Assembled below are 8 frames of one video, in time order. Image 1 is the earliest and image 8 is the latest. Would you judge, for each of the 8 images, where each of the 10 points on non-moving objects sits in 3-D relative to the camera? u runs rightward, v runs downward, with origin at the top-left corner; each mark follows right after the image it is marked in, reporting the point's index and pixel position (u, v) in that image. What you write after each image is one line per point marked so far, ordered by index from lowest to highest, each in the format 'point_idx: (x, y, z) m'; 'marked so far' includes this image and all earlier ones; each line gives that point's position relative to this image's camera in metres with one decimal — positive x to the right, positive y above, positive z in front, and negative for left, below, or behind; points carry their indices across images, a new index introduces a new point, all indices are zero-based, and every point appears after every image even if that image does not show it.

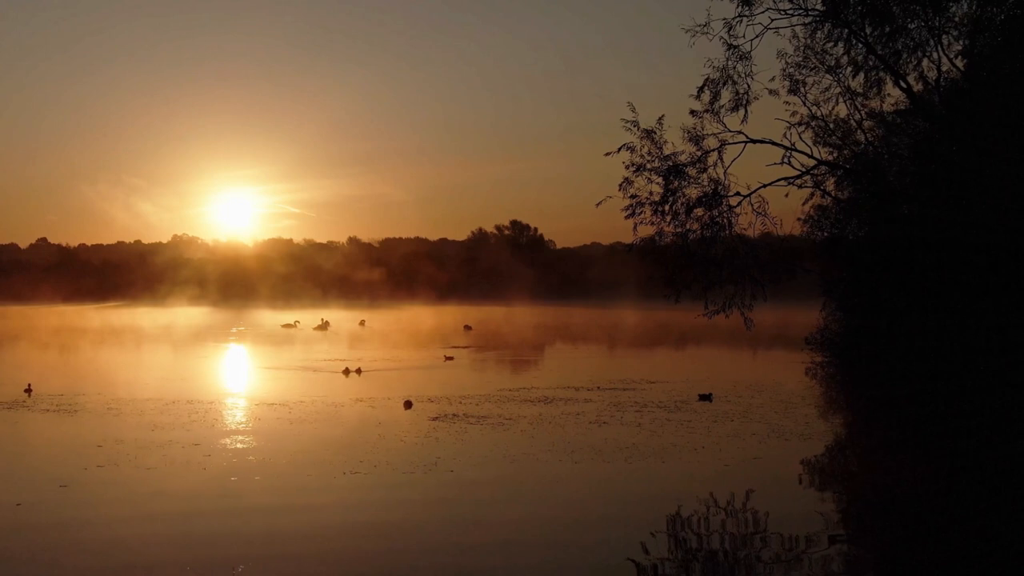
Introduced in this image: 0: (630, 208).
0: (+1.5, +1.0, +12.6) m
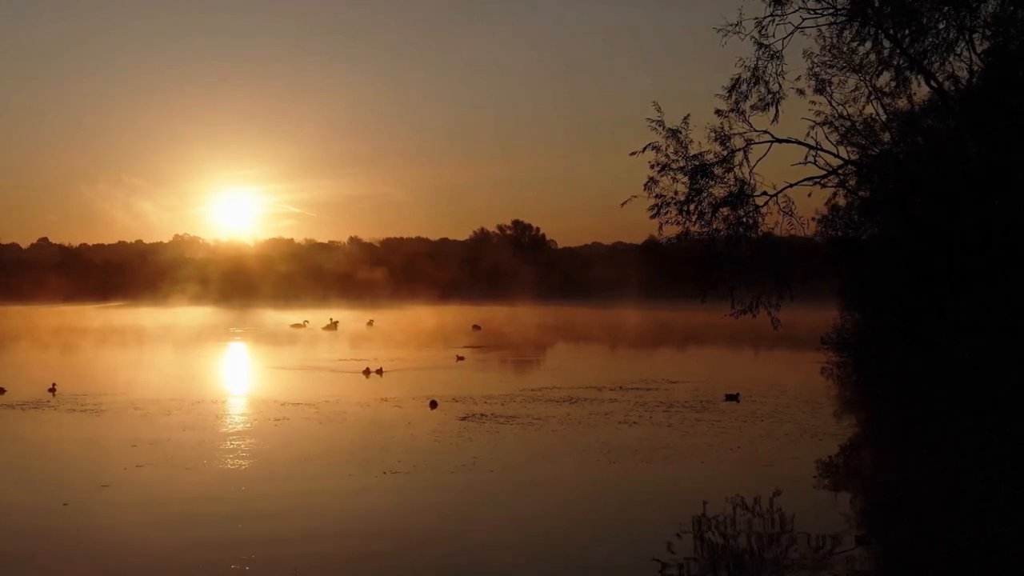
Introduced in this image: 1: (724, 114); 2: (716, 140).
0: (+1.9, +1.1, +12.6) m
1: (+2.7, +2.2, +12.4) m
2: (+2.6, +1.9, +12.3) m
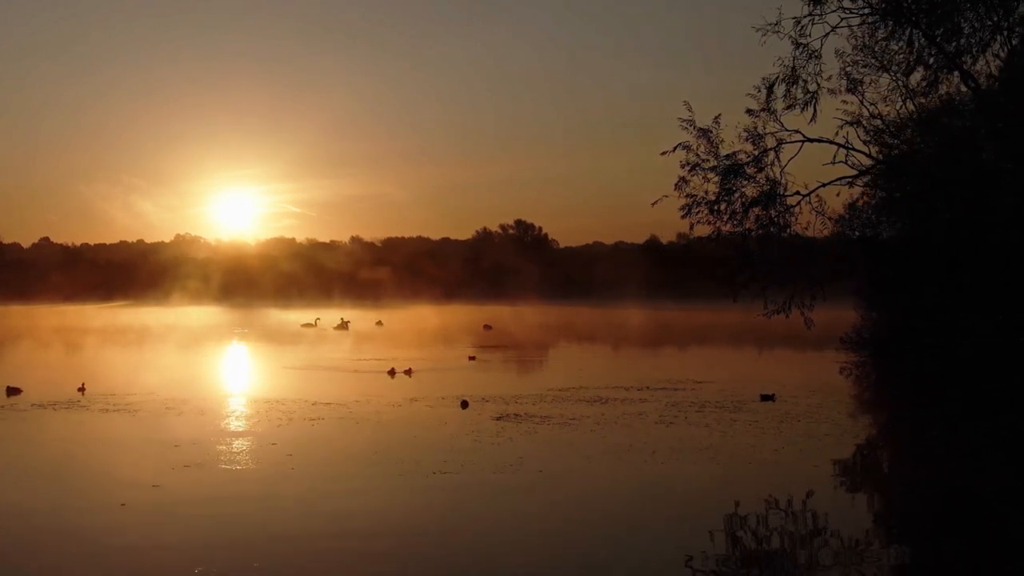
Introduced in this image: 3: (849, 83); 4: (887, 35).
0: (+2.3, +1.1, +12.6) m
1: (+3.1, +2.2, +12.4) m
2: (+3.0, +1.9, +12.3) m
3: (+4.3, +2.6, +12.3) m
4: (+4.8, +3.2, +12.4) m
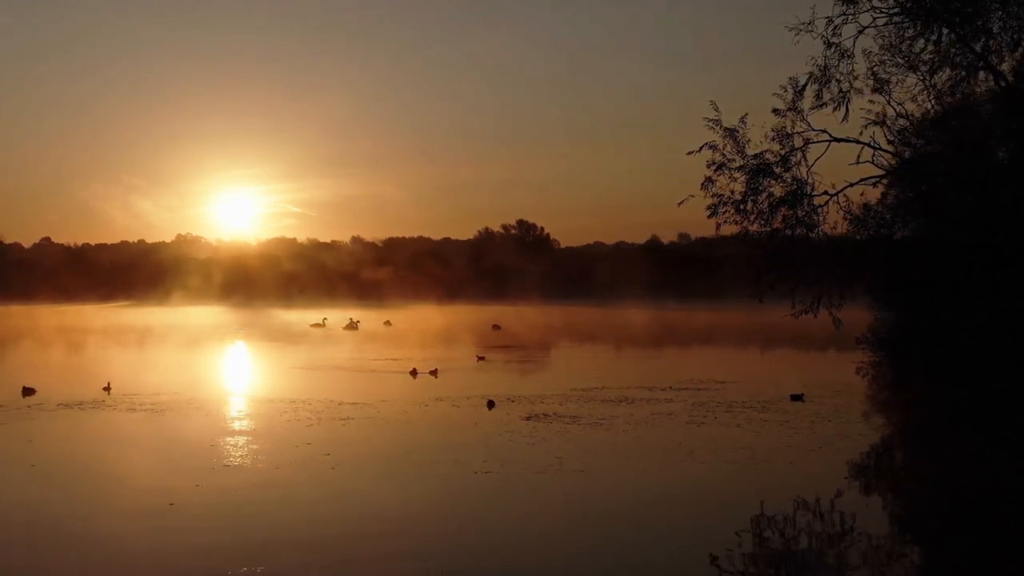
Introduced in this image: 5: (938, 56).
0: (+2.6, +1.1, +12.5) m
1: (+3.5, +2.2, +12.4) m
2: (+3.4, +1.9, +12.3) m
3: (+4.7, +2.6, +12.3) m
4: (+5.2, +3.2, +12.3) m
5: (+5.7, +3.1, +12.9) m
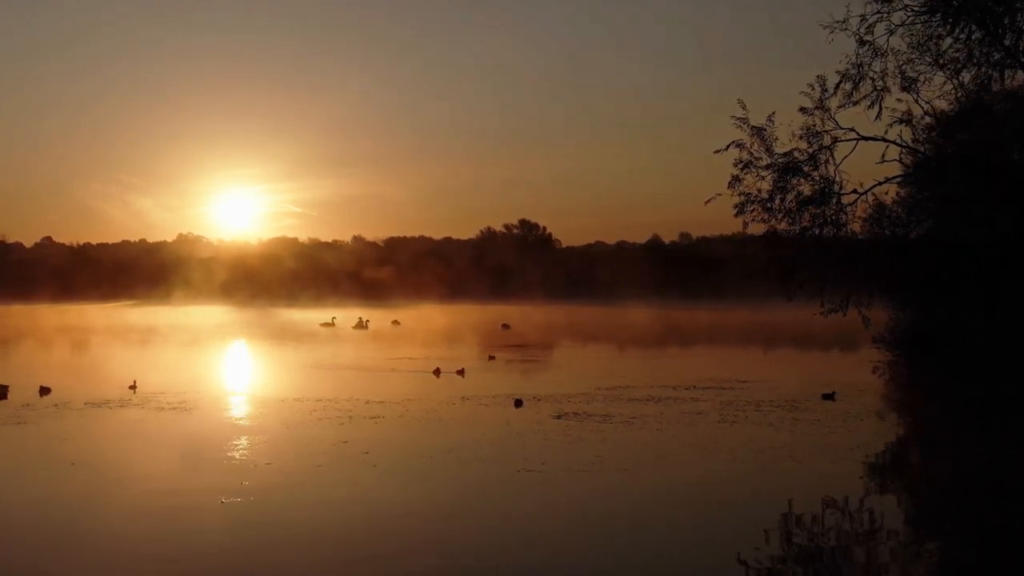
0: (+3.0, +1.1, +12.5) m
1: (+3.8, +2.3, +12.4) m
2: (+3.7, +1.9, +12.2) m
3: (+5.0, +2.6, +12.3) m
4: (+5.5, +3.3, +12.3) m
5: (+6.0, +3.1, +12.9) m
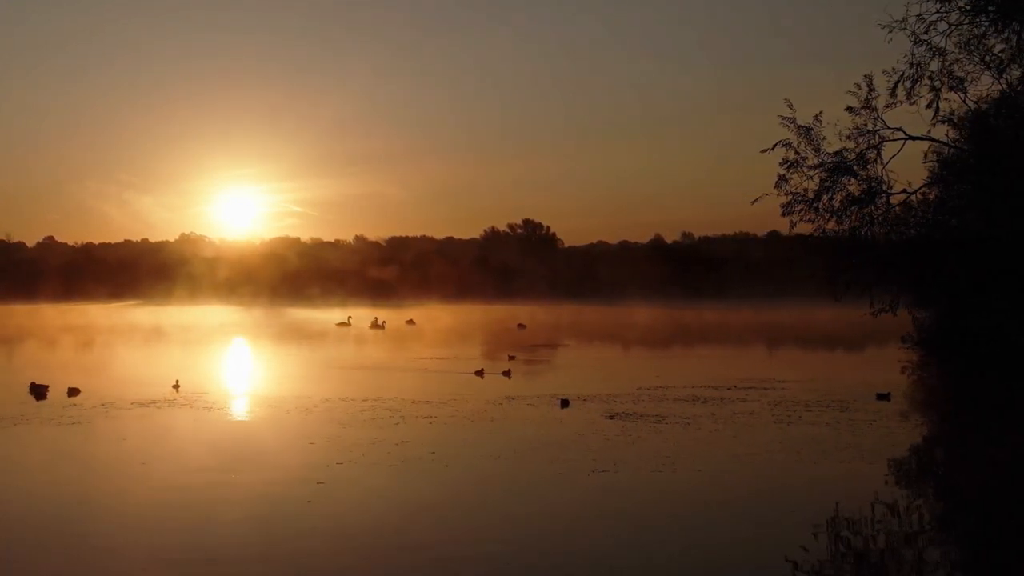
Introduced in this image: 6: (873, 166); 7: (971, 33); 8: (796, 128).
0: (+3.6, +1.1, +12.5) m
1: (+4.4, +2.3, +12.3) m
2: (+4.3, +1.9, +12.2) m
3: (+5.6, +2.6, +12.3) m
4: (+6.1, +3.3, +12.3) m
5: (+6.6, +3.1, +12.9) m
6: (+4.6, +1.6, +12.3) m
7: (+6.0, +3.3, +12.5) m
8: (+3.7, +2.1, +12.4) m
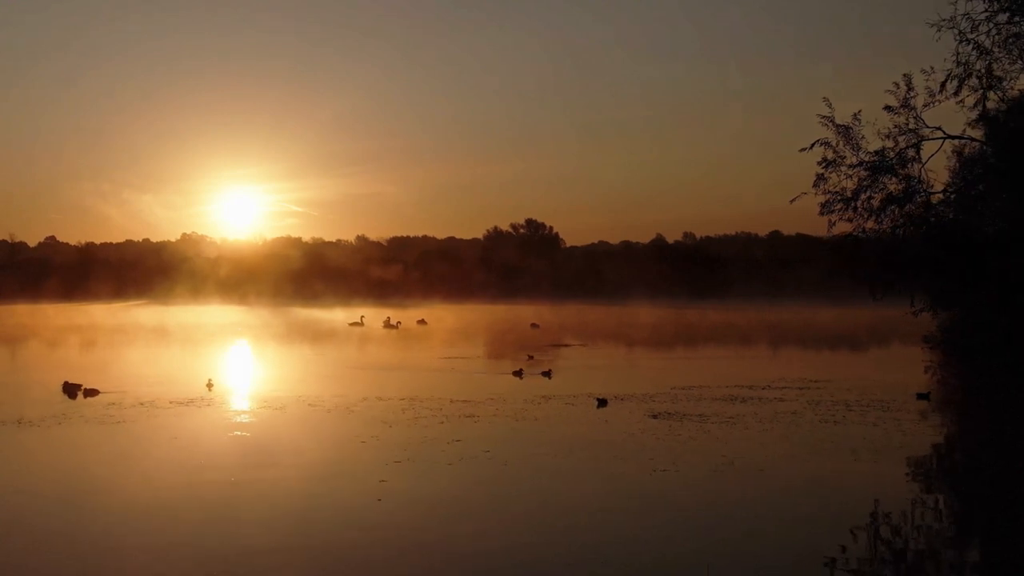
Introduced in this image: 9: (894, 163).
0: (+4.0, +1.1, +12.5) m
1: (+4.9, +2.3, +12.3) m
2: (+4.8, +1.9, +12.2) m
3: (+6.1, +2.6, +12.2) m
4: (+6.6, +3.3, +12.3) m
5: (+7.1, +3.2, +12.8) m
6: (+5.1, +1.6, +12.3) m
7: (+6.4, +3.3, +12.5) m
8: (+4.2, +2.1, +12.4) m
9: (+4.8, +1.6, +12.2) m
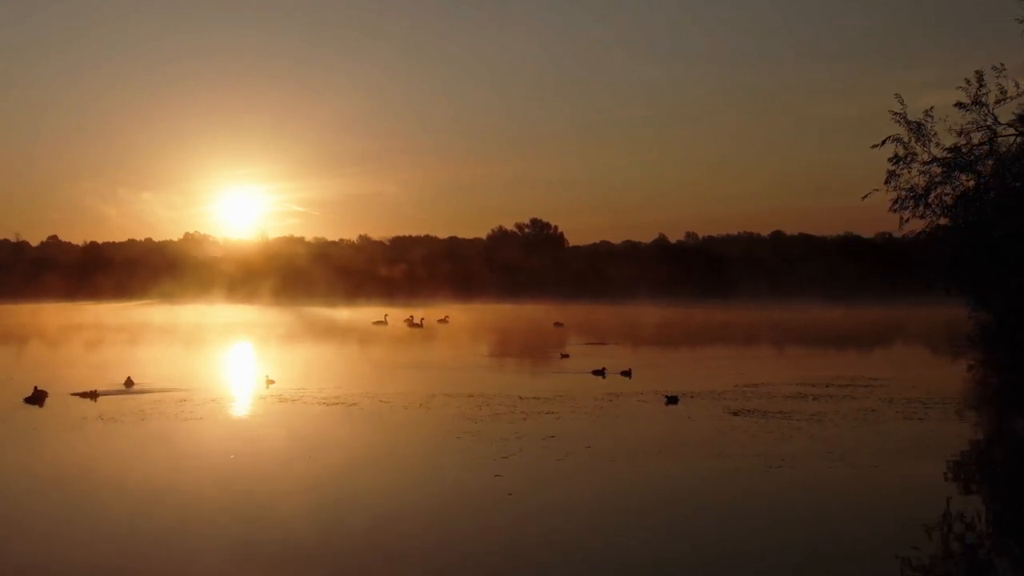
0: (+5.0, +1.1, +12.4) m
1: (+5.8, +2.3, +12.3) m
2: (+5.7, +1.9, +12.1) m
3: (+7.0, +2.7, +12.2) m
4: (+7.5, +3.3, +12.2) m
5: (+8.0, +3.2, +12.8) m
6: (+6.0, +1.6, +12.2) m
7: (+7.4, +3.4, +12.4) m
8: (+5.1, +2.1, +12.4) m
9: (+5.7, +1.6, +12.2) m
